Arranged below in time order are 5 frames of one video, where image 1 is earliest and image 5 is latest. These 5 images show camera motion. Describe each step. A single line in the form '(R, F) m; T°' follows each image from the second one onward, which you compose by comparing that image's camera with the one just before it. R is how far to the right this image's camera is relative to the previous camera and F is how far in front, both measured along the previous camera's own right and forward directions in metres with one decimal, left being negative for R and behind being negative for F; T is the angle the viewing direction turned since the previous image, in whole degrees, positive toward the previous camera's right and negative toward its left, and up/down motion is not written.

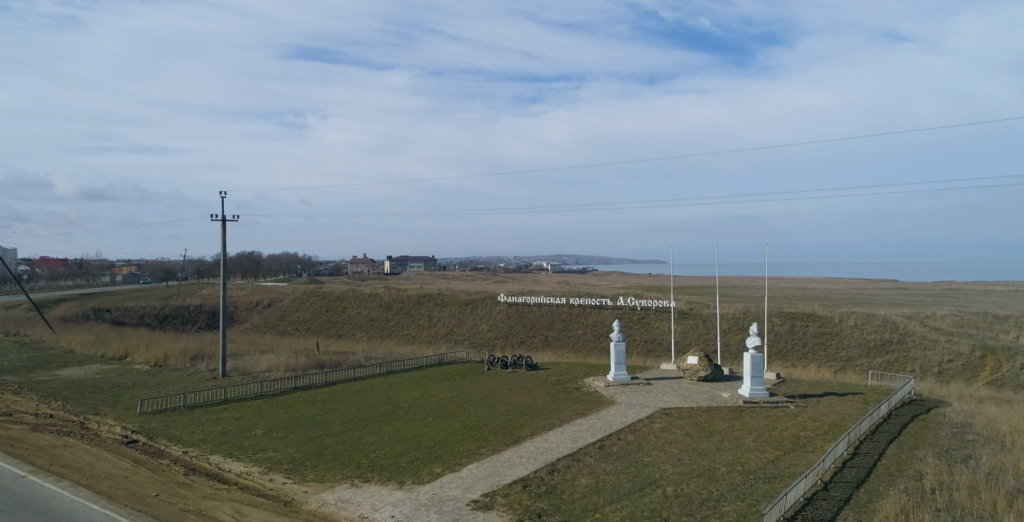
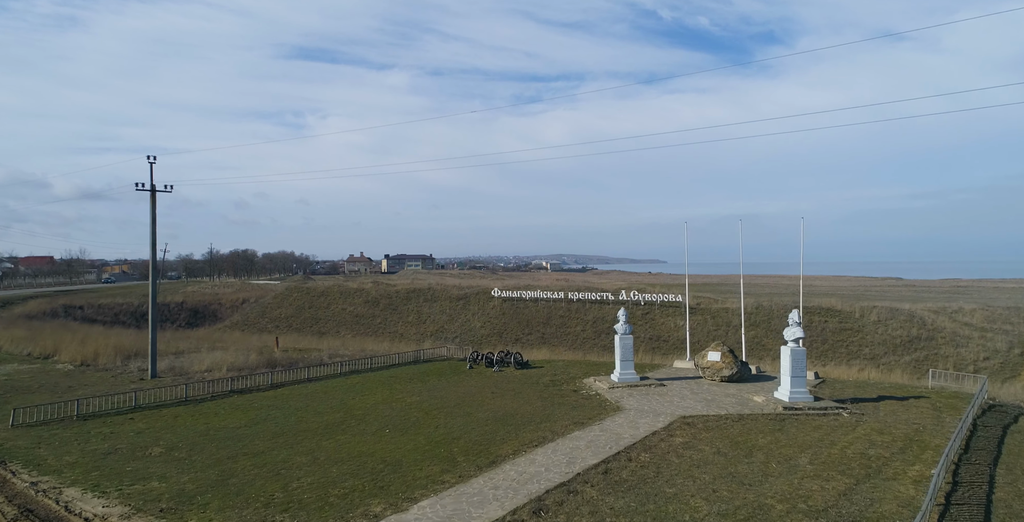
(+0.6, +5.1) m; 0°
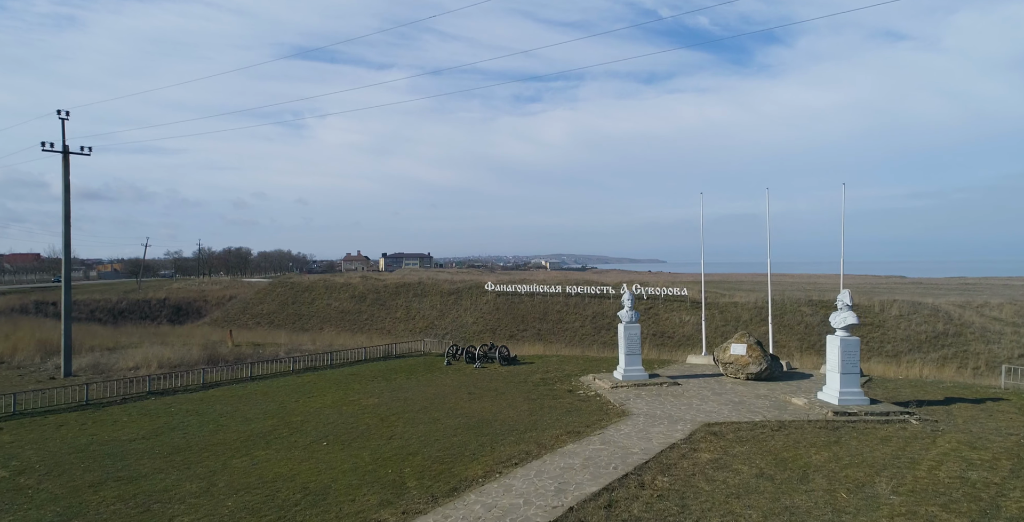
(+0.5, +4.3) m; 0°
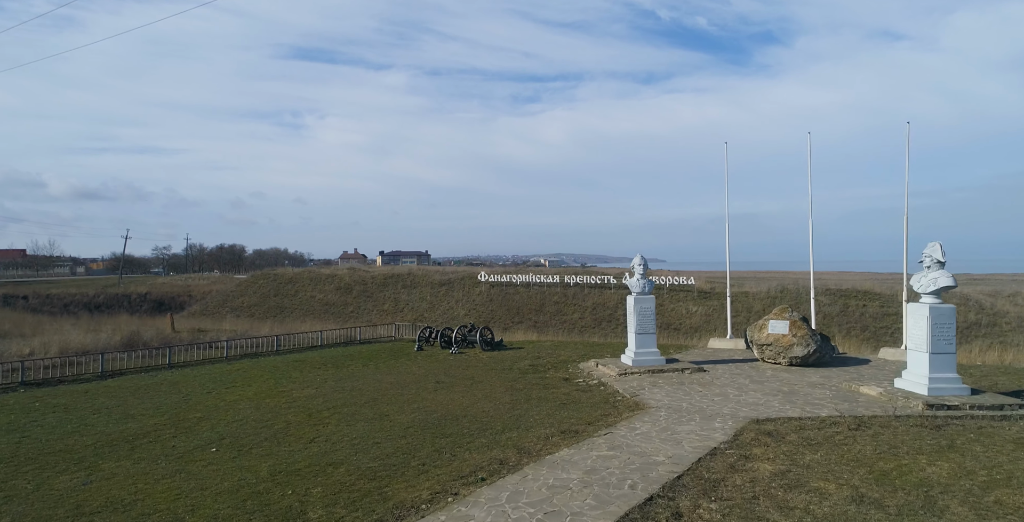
(+0.5, +4.3) m; 0°
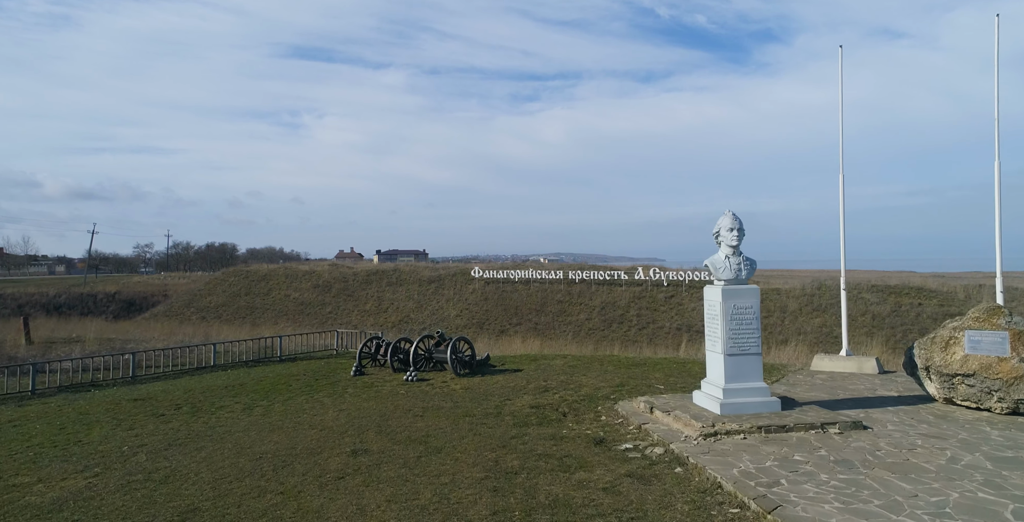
(+0.2, +7.4) m; 0°
